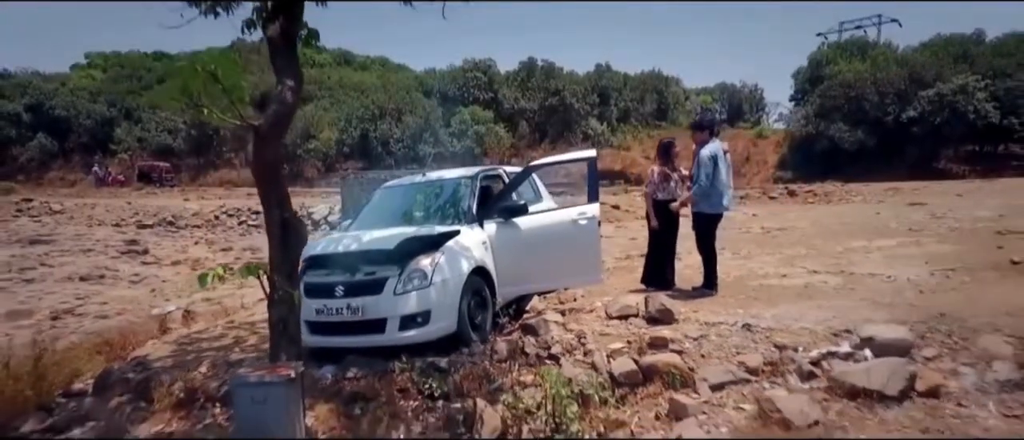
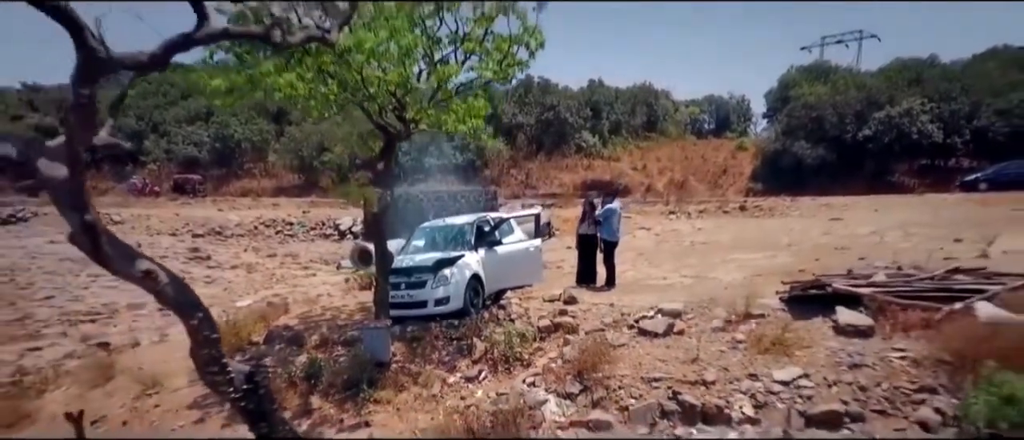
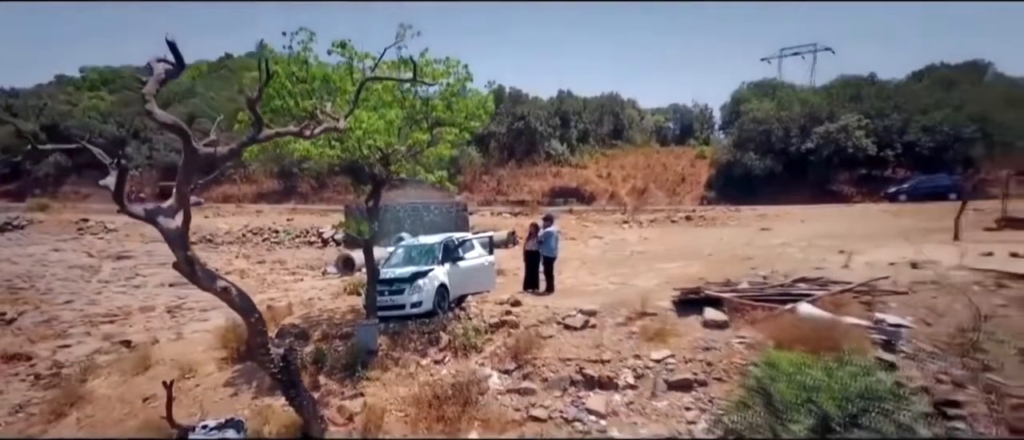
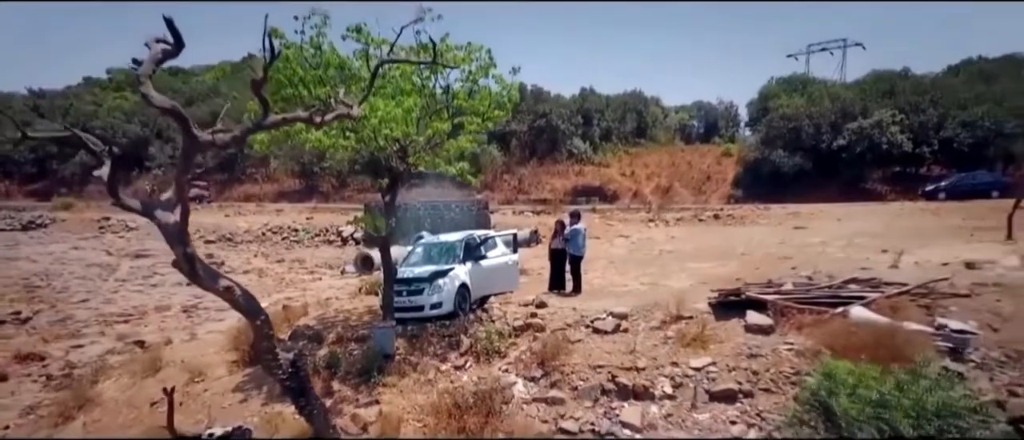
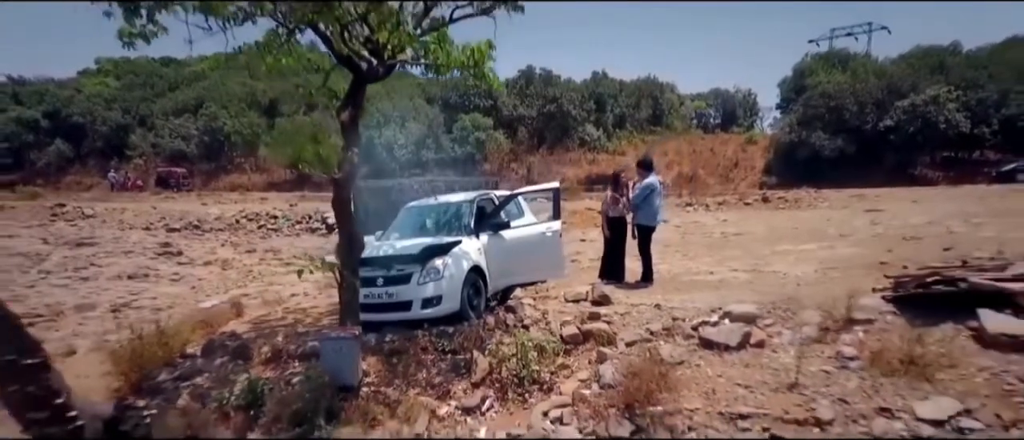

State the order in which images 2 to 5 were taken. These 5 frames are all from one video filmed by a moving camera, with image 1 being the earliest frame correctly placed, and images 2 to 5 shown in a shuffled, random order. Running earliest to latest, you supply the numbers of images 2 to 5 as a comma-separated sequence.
5, 2, 4, 3
